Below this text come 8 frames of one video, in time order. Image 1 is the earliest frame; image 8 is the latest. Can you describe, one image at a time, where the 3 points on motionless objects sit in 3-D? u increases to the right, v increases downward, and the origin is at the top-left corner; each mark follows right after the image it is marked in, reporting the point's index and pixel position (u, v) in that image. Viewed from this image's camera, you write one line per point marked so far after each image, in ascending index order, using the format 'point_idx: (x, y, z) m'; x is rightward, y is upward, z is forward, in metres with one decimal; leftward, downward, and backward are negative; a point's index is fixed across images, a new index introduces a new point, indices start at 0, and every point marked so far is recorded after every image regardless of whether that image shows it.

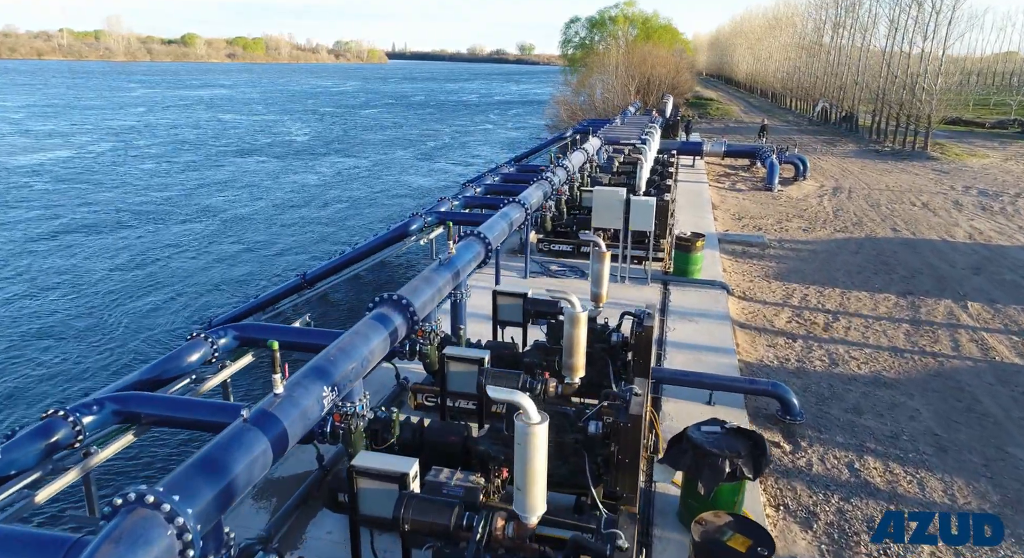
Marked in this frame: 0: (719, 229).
0: (+5.4, +1.3, +18.5) m
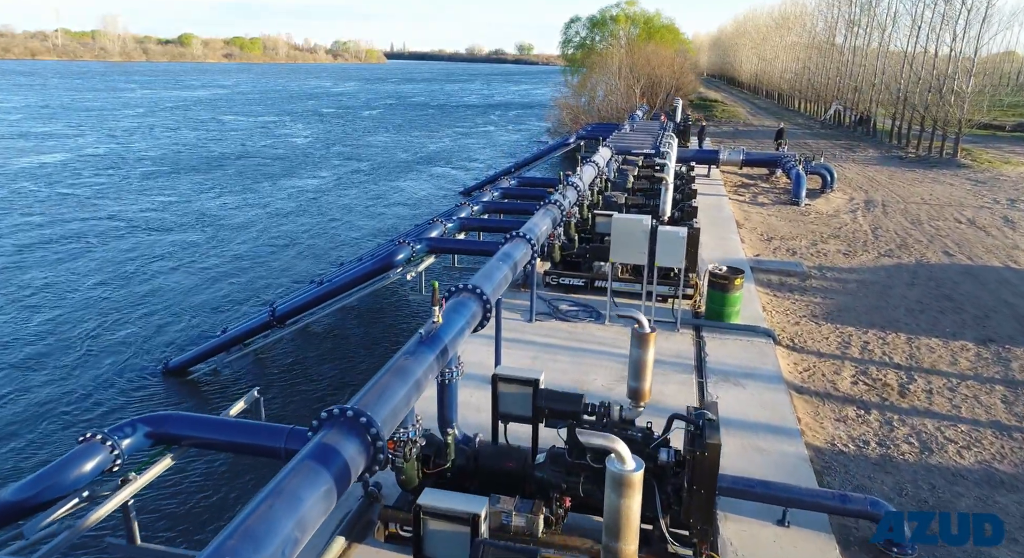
0: (+5.5, +0.6, +16.3) m
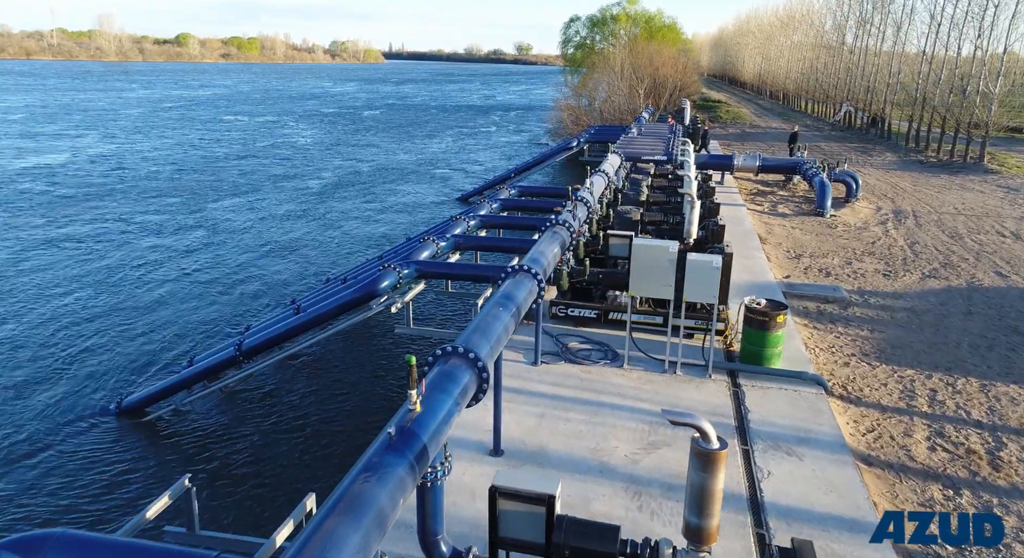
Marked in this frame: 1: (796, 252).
0: (+5.5, +0.1, +14.6) m
1: (+6.6, +0.6, +16.5) m
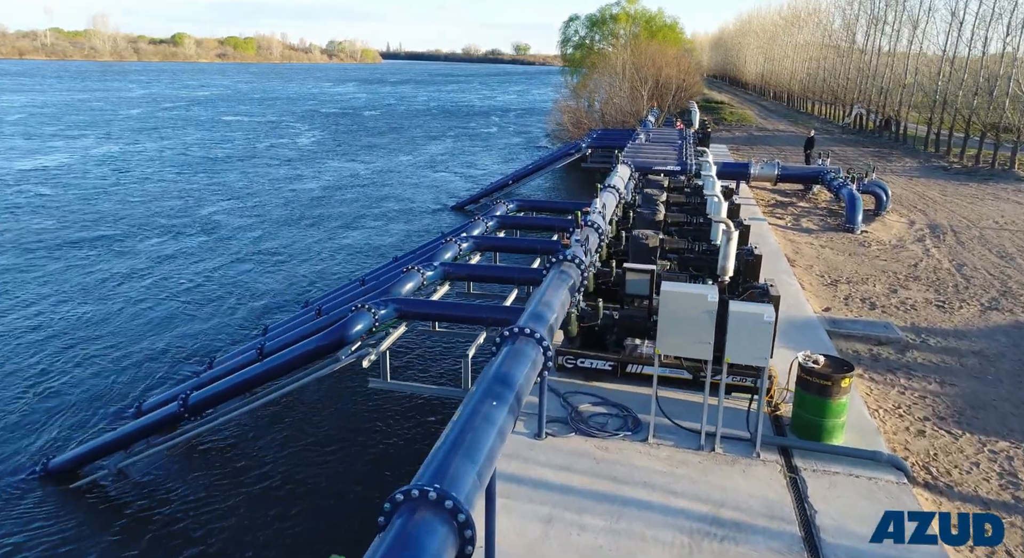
0: (+5.4, -0.5, +12.7) m
1: (+6.6, 0.0, +14.5) m
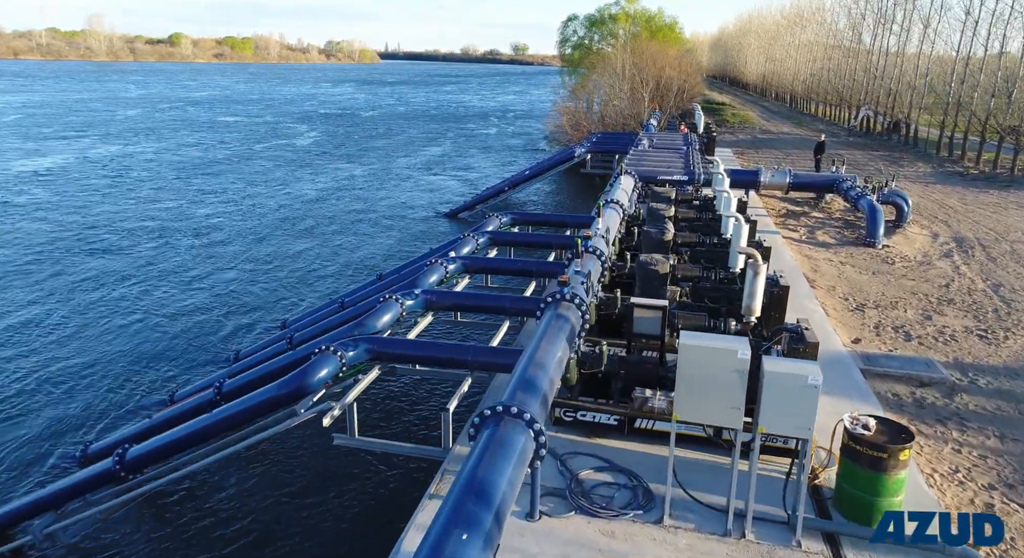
0: (+5.3, -0.9, +11.3) m
1: (+6.5, -0.4, +13.2) m
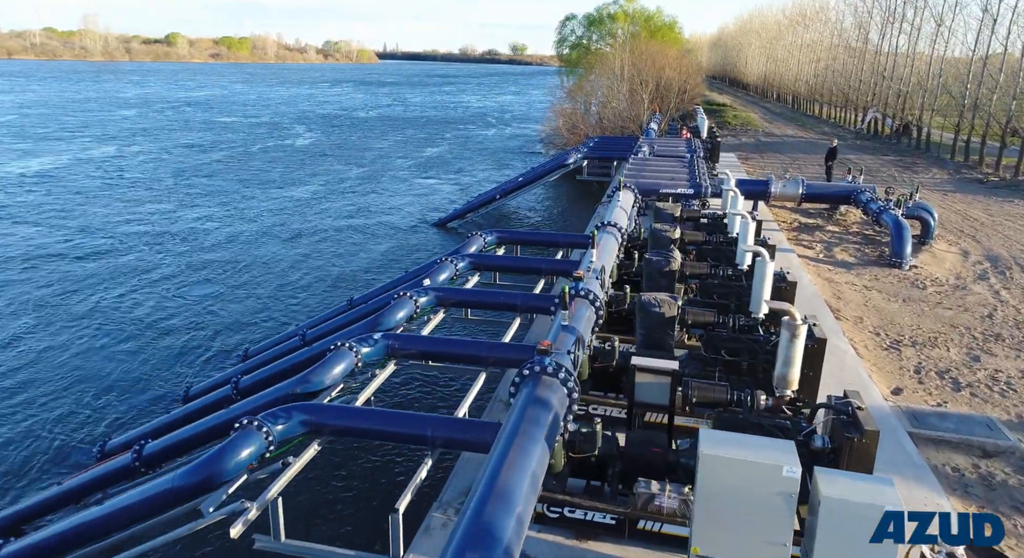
0: (+5.0, -1.5, +9.6) m
1: (+6.2, -1.0, +11.5) m
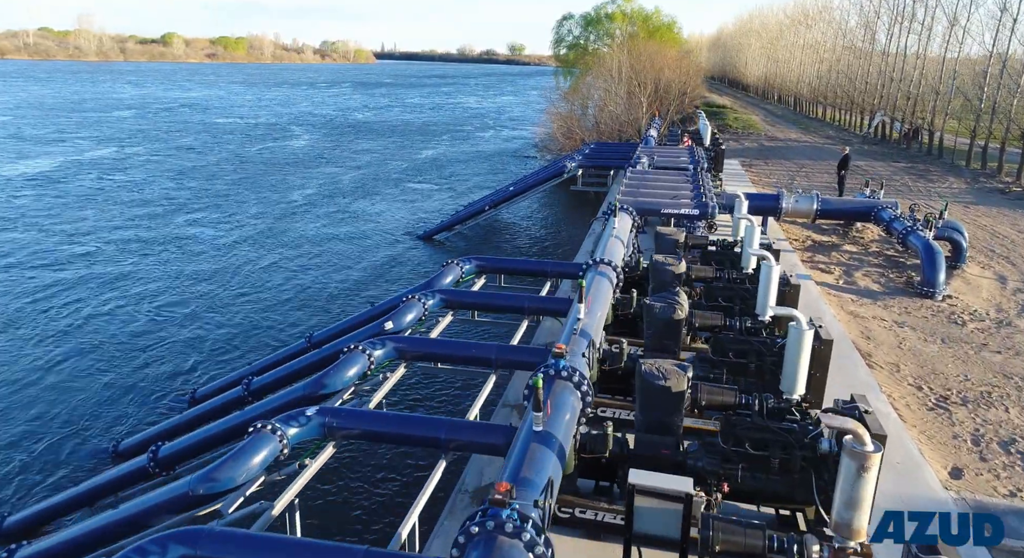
0: (+4.7, -2.1, +7.8) m
1: (+5.8, -1.6, +9.7) m
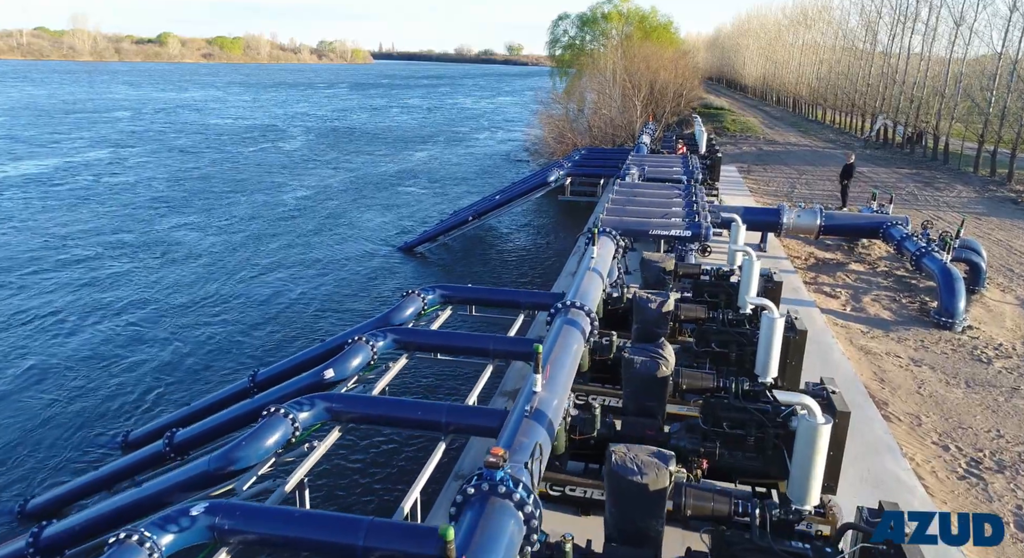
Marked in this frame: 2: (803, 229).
0: (+4.2, -2.6, +6.4) m
1: (+5.4, -2.1, +8.3) m
2: (+6.6, +1.1, +15.9) m
